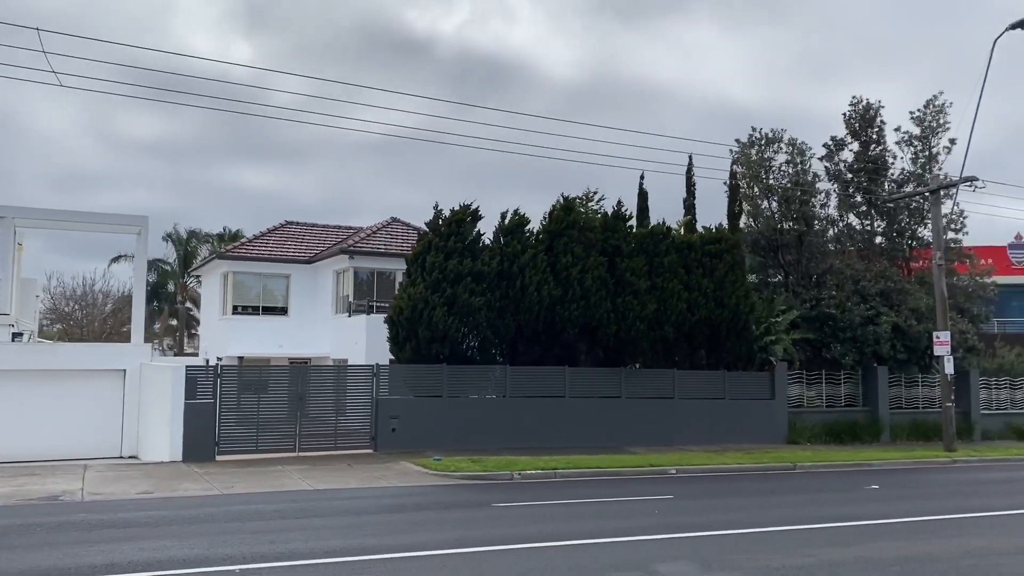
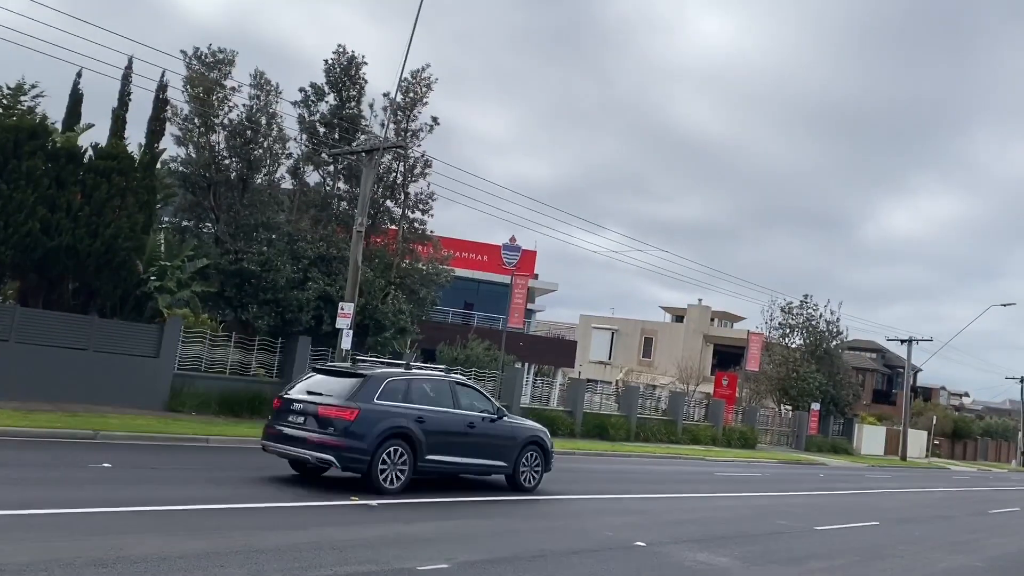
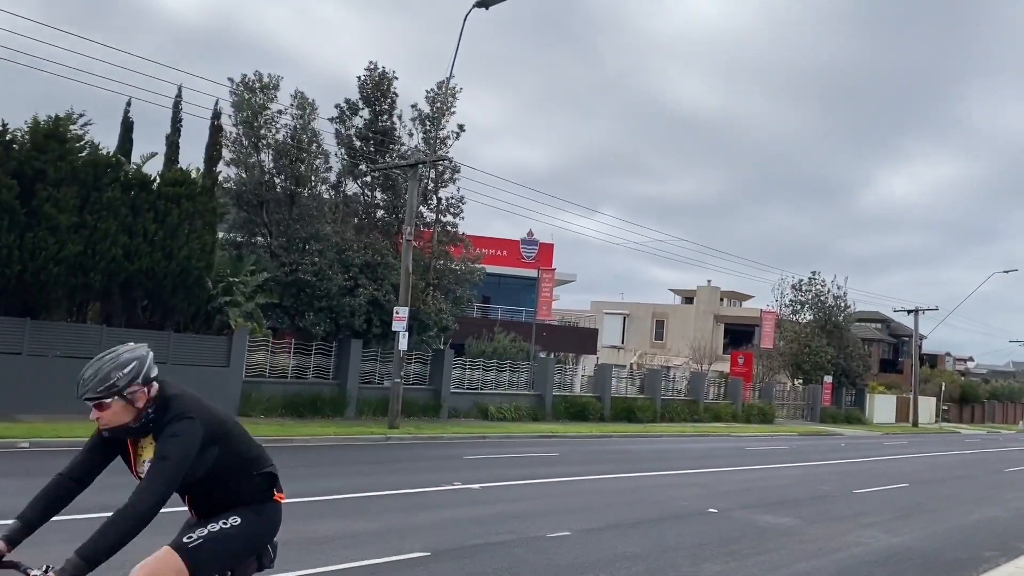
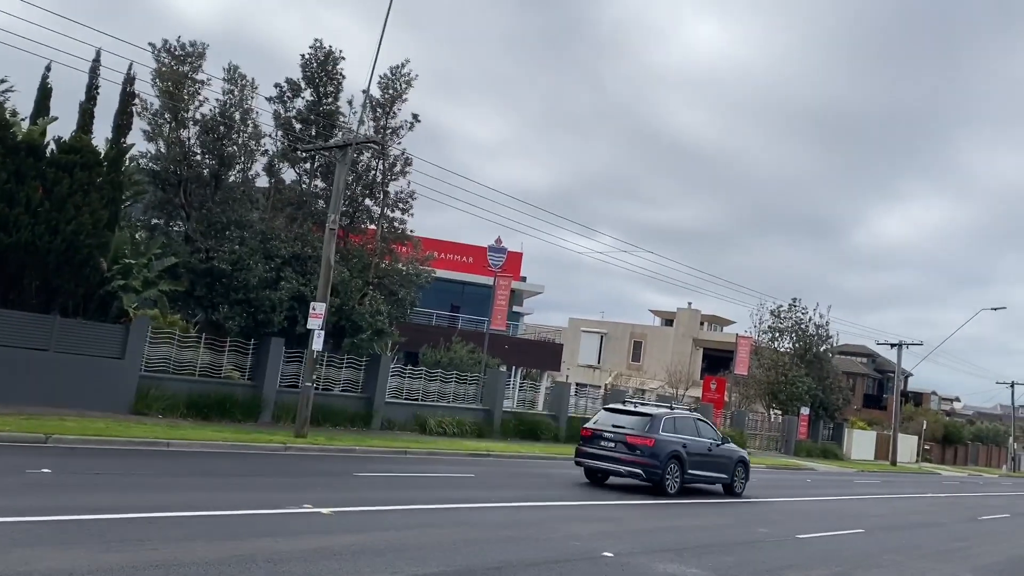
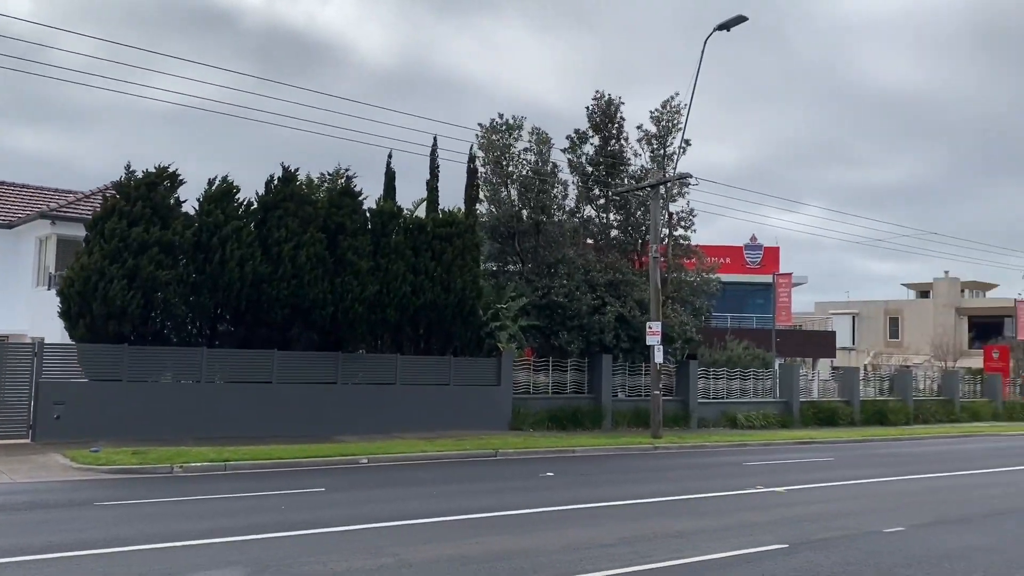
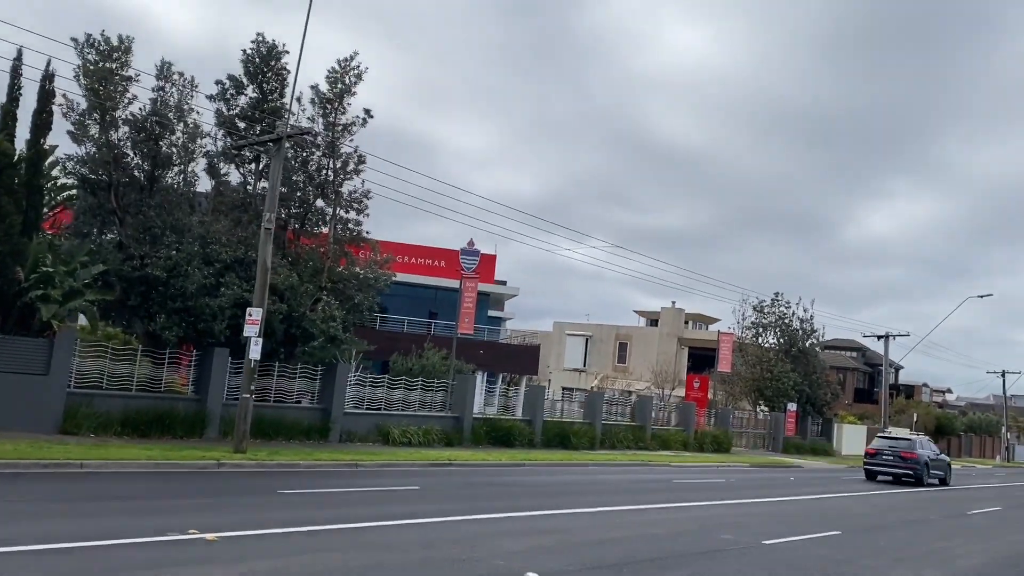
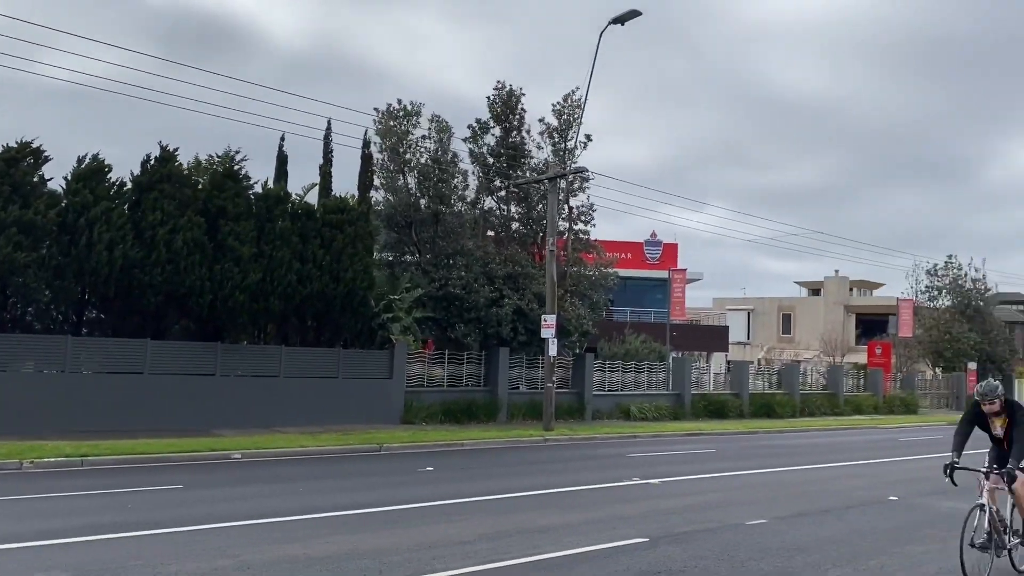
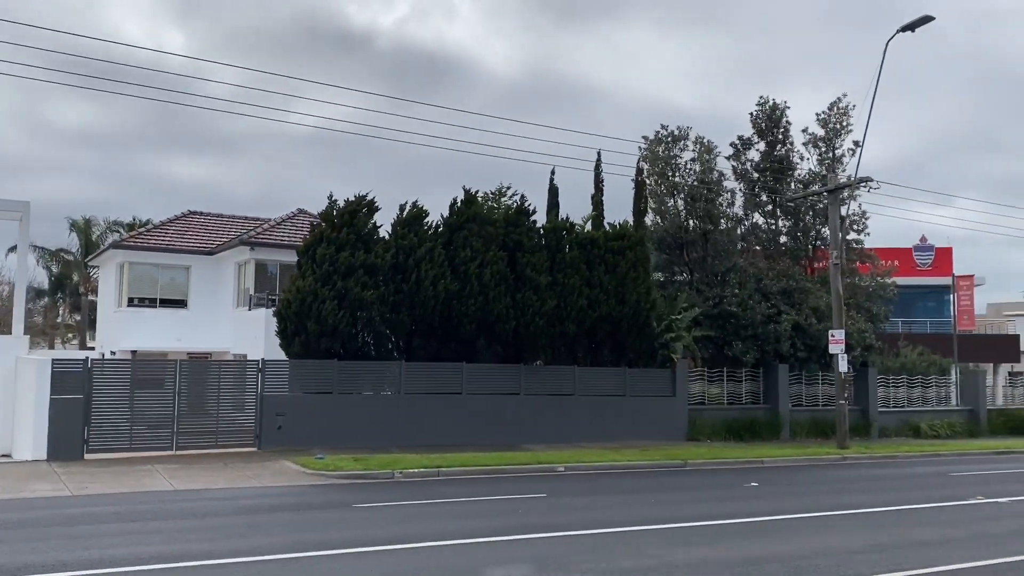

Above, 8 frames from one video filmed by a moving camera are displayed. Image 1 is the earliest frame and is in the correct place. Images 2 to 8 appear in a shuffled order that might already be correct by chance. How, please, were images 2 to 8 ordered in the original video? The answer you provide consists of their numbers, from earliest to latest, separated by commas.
8, 5, 7, 3, 2, 4, 6
